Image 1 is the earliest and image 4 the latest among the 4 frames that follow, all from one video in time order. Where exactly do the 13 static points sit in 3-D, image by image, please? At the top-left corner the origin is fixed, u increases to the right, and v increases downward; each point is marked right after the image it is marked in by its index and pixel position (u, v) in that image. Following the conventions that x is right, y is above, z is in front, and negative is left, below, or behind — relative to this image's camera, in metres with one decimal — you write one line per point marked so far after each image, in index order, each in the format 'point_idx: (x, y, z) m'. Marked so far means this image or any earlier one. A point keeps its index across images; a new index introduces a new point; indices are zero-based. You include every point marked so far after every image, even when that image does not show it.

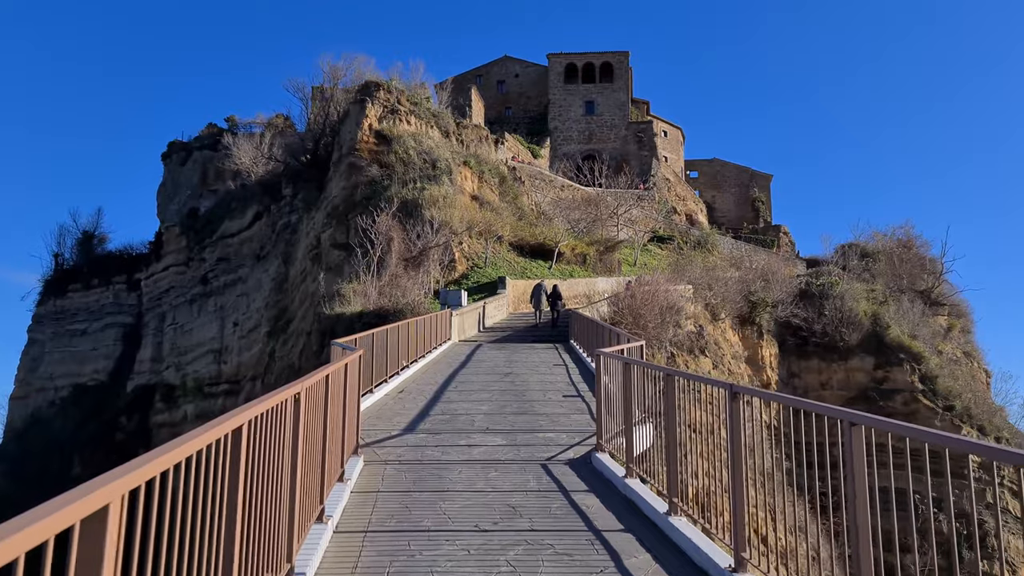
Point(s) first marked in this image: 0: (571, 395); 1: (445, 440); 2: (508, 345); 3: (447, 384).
0: (+0.7, -1.3, +9.5) m
1: (-0.6, -1.3, +6.7) m
2: (-0.1, -1.3, +18.1) m
3: (-0.9, -1.3, +10.8) m
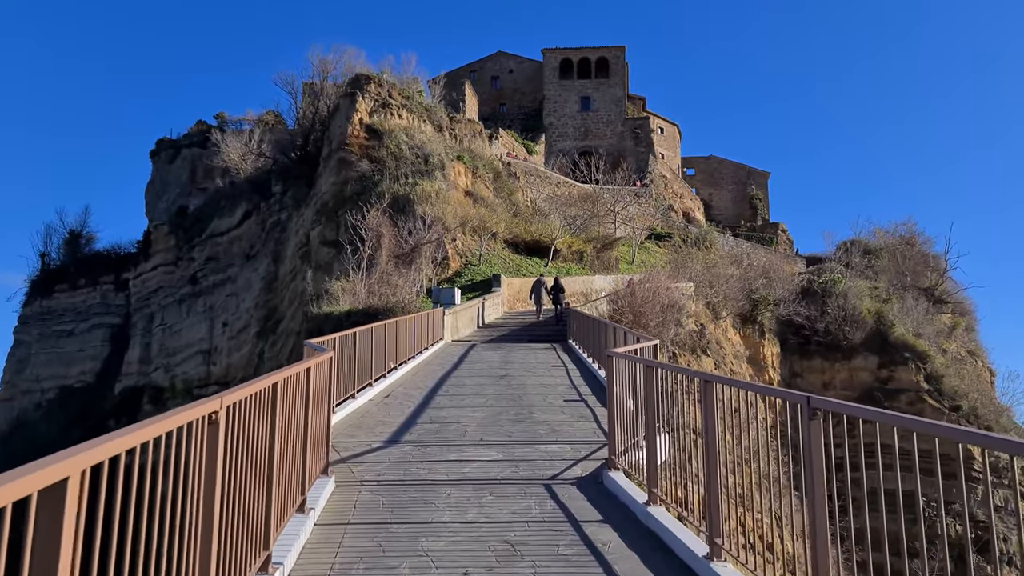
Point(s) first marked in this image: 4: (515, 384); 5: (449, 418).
0: (+0.7, -1.3, +8.6) m
1: (-0.6, -1.3, +5.9) m
2: (-0.2, -1.3, +17.3) m
3: (-1.0, -1.3, +10.0) m
4: (0.0, -1.3, +10.1) m
5: (-0.6, -1.3, +7.6) m
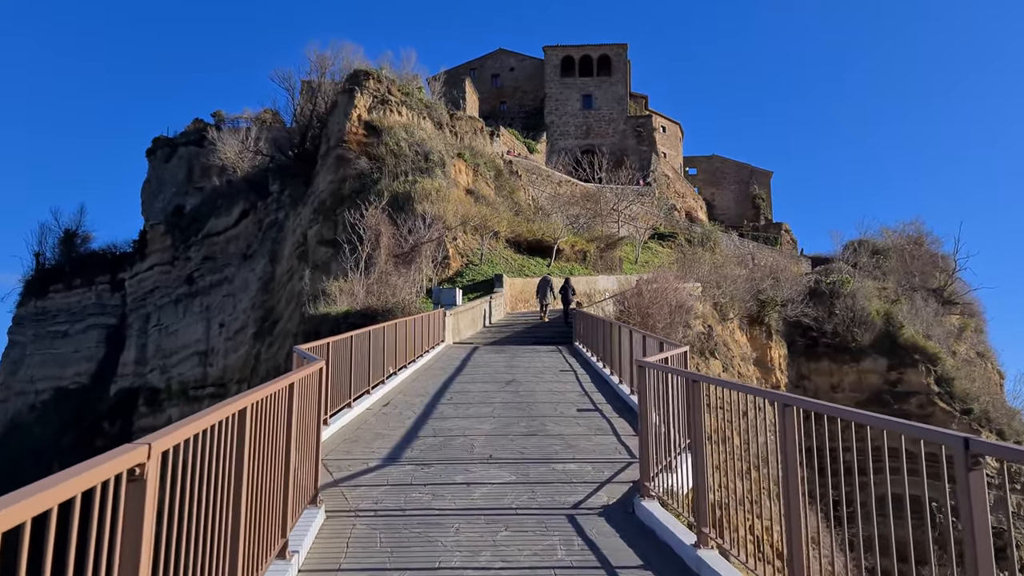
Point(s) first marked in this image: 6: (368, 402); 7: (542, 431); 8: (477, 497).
0: (+0.8, -1.3, +8.0) m
1: (-0.5, -1.3, +5.2) m
2: (-0.1, -1.3, +16.6) m
3: (-0.9, -1.3, +9.3) m
4: (+0.1, -1.3, +9.4) m
5: (-0.5, -1.3, +6.9) m
6: (-1.6, -1.2, +8.4) m
7: (+0.3, -1.3, +6.8) m
8: (-0.2, -1.3, +4.7) m
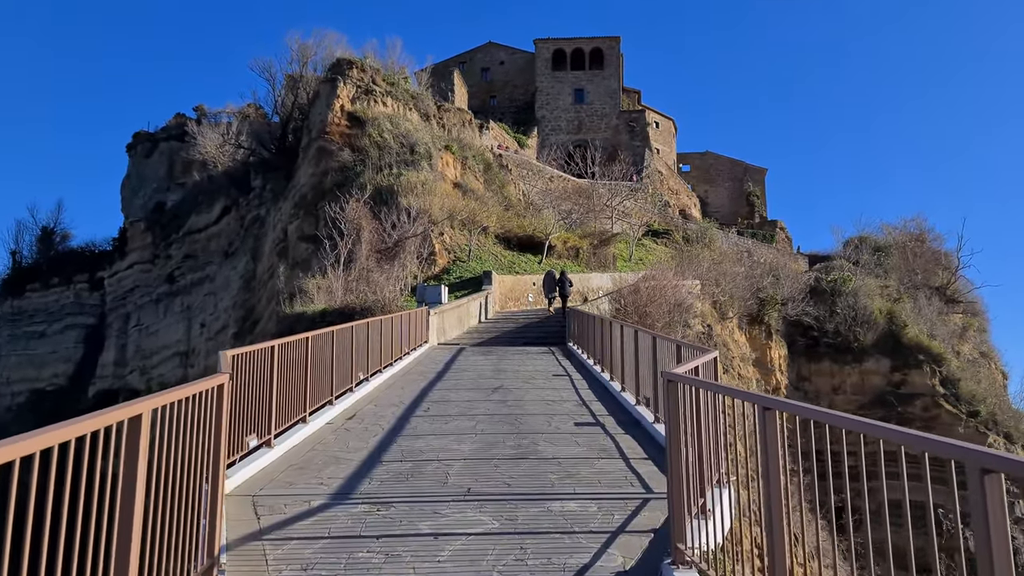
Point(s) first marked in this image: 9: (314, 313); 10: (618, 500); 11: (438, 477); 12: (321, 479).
0: (+0.7, -1.2, +6.8) m
1: (-0.6, -1.2, +4.0) m
2: (-0.3, -1.2, +15.4) m
3: (-1.0, -1.2, +8.1) m
4: (0.0, -1.2, +8.2) m
5: (-0.6, -1.2, +5.7) m
6: (-1.7, -1.2, +7.1) m
7: (+0.2, -1.2, +5.6) m
8: (-0.3, -1.2, +3.5) m
9: (-4.7, -0.6, +18.6) m
10: (+0.6, -1.2, +4.4) m
11: (-0.5, -1.2, +5.0) m
12: (-1.2, -1.2, +5.0) m
